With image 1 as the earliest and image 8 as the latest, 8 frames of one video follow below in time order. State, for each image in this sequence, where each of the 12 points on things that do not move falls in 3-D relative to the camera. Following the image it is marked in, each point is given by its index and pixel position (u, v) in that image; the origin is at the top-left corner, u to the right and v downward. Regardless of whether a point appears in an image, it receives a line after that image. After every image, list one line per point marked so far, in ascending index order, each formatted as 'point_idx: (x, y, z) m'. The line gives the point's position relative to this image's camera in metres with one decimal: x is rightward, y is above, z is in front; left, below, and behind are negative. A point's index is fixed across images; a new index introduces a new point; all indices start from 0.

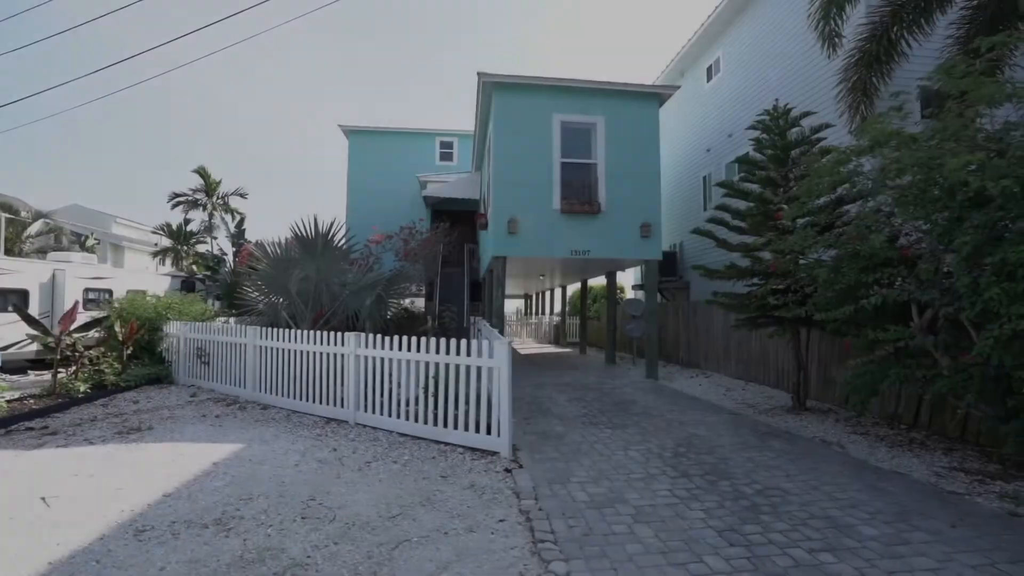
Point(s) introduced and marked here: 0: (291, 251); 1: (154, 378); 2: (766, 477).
0: (-3.4, +0.5, +10.8) m
1: (-5.2, -1.3, +10.4) m
2: (+2.0, -1.5, +5.7) m
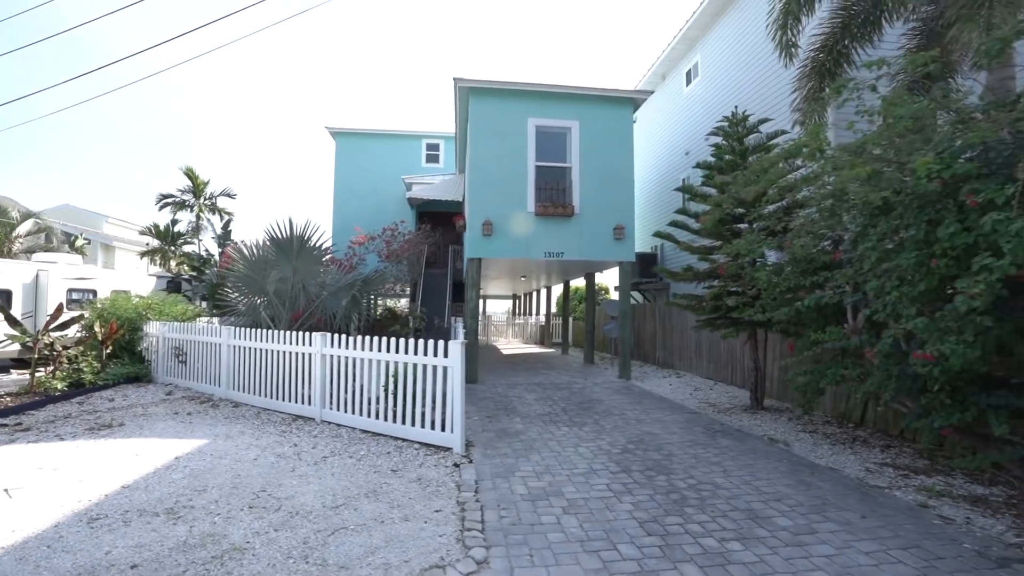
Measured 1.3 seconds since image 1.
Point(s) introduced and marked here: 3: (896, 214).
0: (-3.8, +0.5, +11.0) m
1: (-5.7, -1.3, +10.7) m
2: (+1.6, -1.5, +5.9) m
3: (+2.4, +0.5, +4.4) m
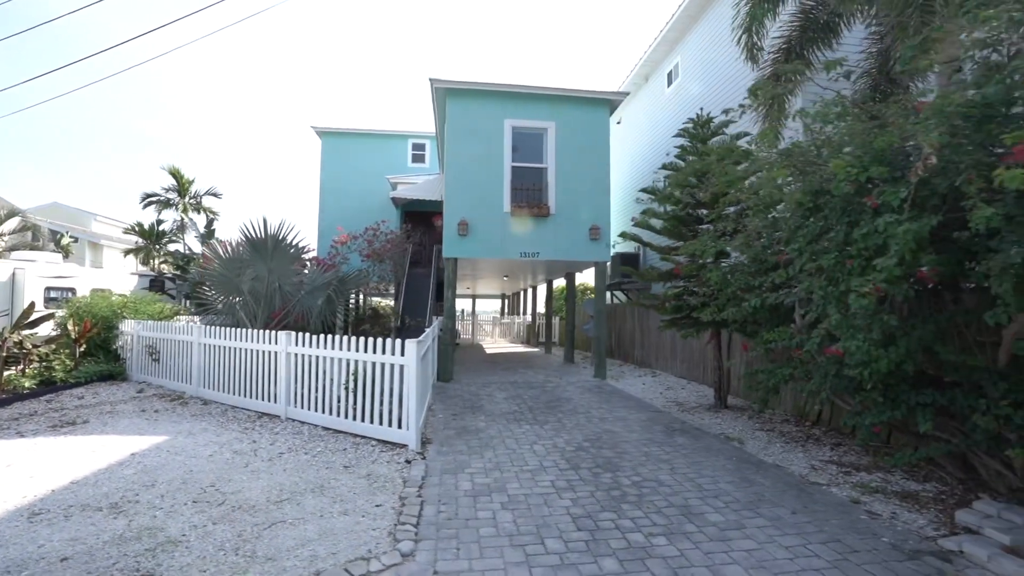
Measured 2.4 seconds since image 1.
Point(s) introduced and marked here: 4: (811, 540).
0: (-4.2, +0.5, +11.1) m
1: (-6.1, -1.3, +10.7) m
2: (+1.2, -1.5, +6.0) m
3: (+2.0, +0.5, +4.5) m
4: (+1.8, -1.5, +4.2) m
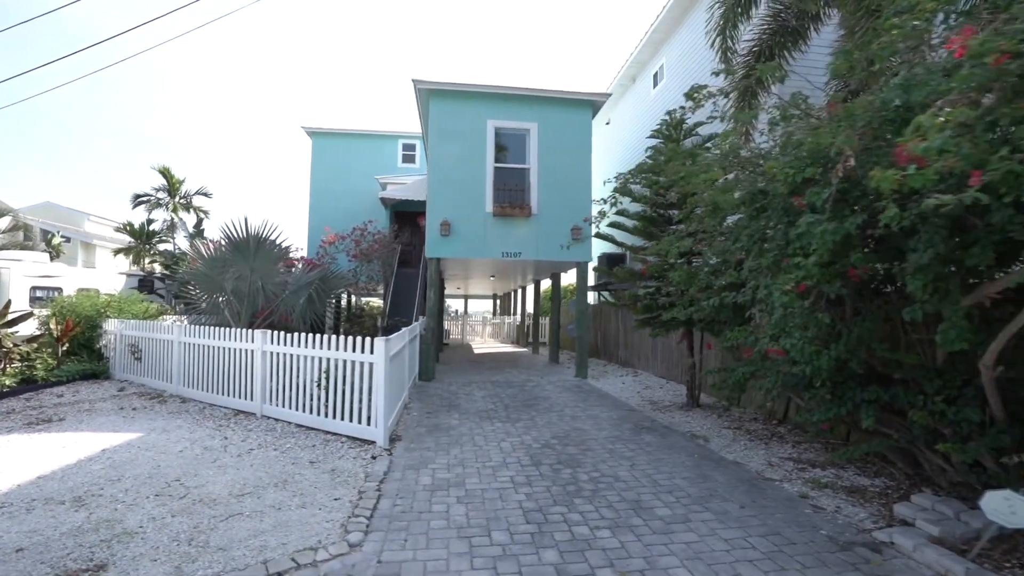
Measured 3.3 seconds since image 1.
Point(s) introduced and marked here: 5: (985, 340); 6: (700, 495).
0: (-4.5, +0.6, +11.2) m
1: (-6.4, -1.3, +10.8) m
2: (+0.9, -1.5, +6.1) m
3: (+1.6, +0.5, +4.7) m
4: (+1.5, -1.5, +4.3) m
5: (+2.6, -0.3, +3.9) m
6: (+1.4, -1.5, +5.2) m
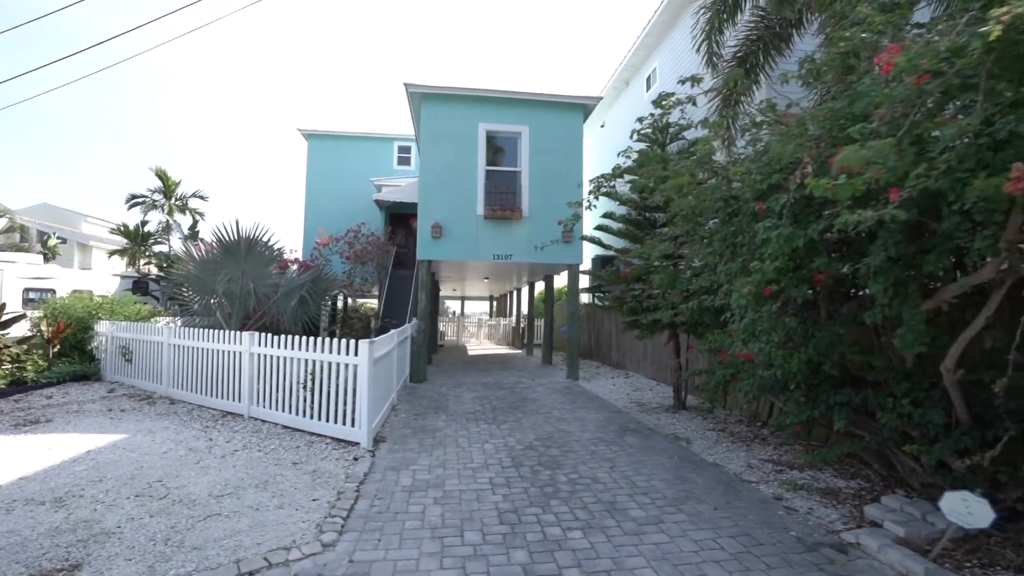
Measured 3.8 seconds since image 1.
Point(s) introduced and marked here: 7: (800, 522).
0: (-4.7, +0.5, +11.3) m
1: (-6.6, -1.3, +10.9) m
2: (+0.7, -1.6, +6.2) m
3: (+1.5, +0.4, +4.7) m
4: (+1.3, -1.5, +4.4) m
5: (+2.4, -0.3, +4.0) m
6: (+1.2, -1.5, +5.3) m
7: (+1.9, -1.5, +4.6) m
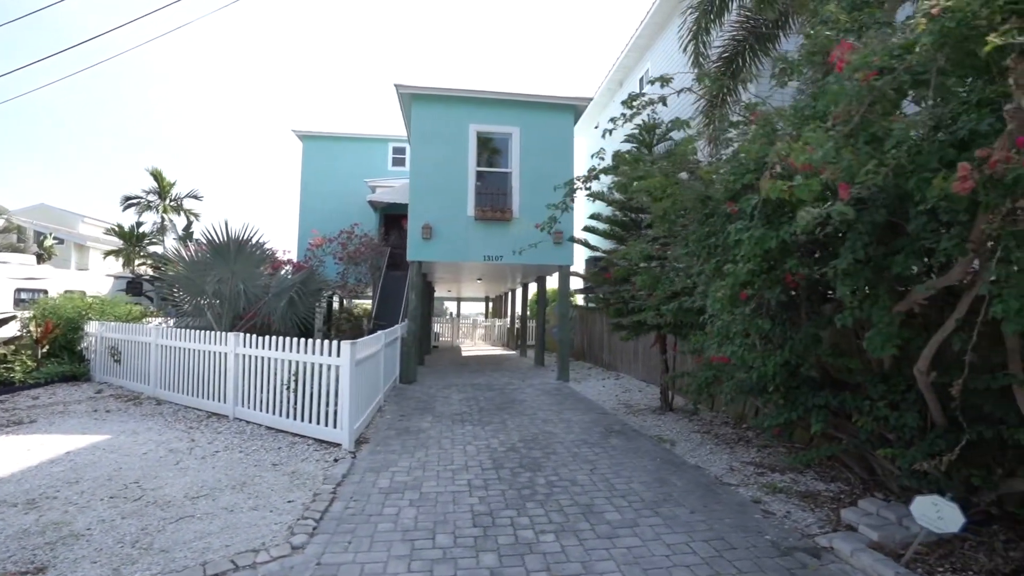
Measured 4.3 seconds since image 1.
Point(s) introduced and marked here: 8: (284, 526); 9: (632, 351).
0: (-4.9, +0.5, +11.3) m
1: (-6.8, -1.3, +10.9) m
2: (+0.5, -1.6, +6.2) m
3: (+1.3, +0.4, +4.7) m
4: (+1.1, -1.5, +4.4) m
5: (+2.3, -0.3, +4.0) m
6: (+1.0, -1.6, +5.2) m
7: (+1.7, -1.5, +4.6) m
8: (-1.4, -1.5, +4.5) m
9: (+2.3, -1.2, +13.3) m
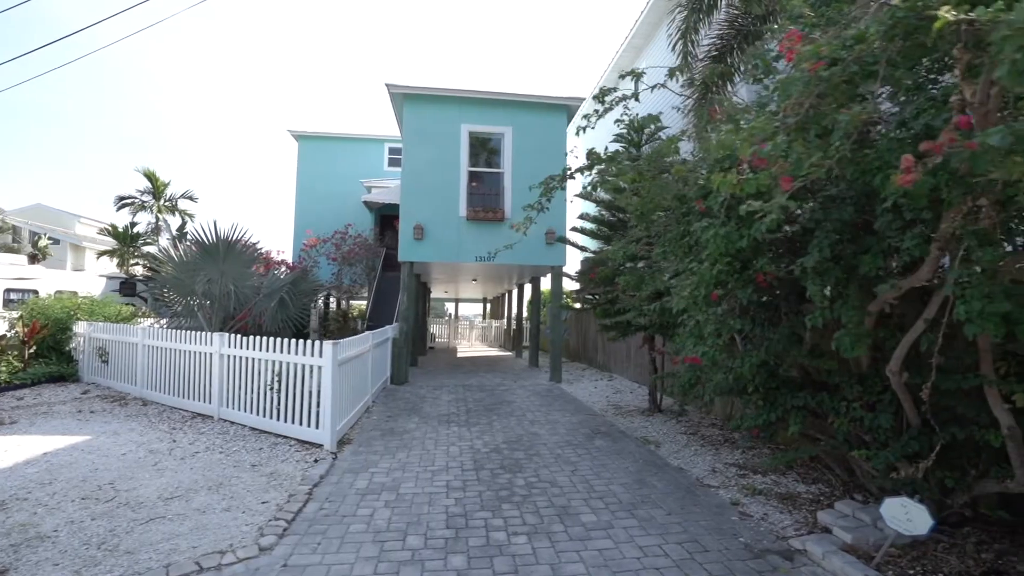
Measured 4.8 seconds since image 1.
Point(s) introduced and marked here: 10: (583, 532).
0: (-5.0, +0.5, +11.2) m
1: (-6.9, -1.3, +10.9) m
2: (+0.4, -1.6, +6.1) m
3: (+1.2, +0.4, +4.7) m
4: (+1.0, -1.5, +4.3) m
5: (+2.1, -0.3, +3.9) m
6: (+0.9, -1.6, +5.2) m
7: (+1.5, -1.5, +4.6) m
8: (-1.6, -1.5, +4.4) m
9: (+2.1, -1.2, +13.3) m
10: (+0.4, -1.5, +4.5) m
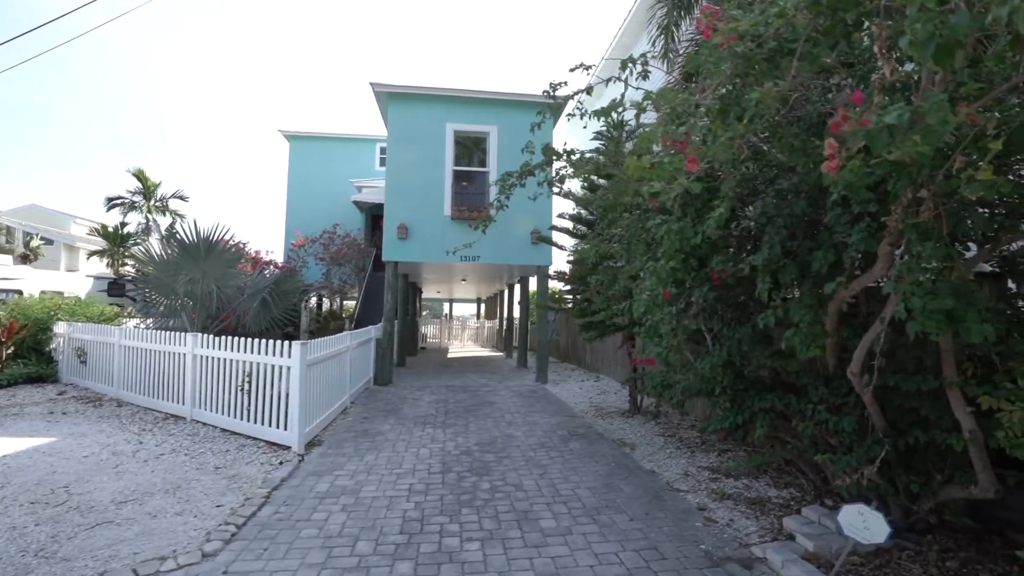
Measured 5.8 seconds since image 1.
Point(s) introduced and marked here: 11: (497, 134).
0: (-5.3, +0.5, +11.1) m
1: (-7.2, -1.3, +10.7) m
2: (+0.1, -1.6, +6.0) m
3: (+0.9, +0.4, +4.5) m
4: (+0.7, -1.5, +4.2) m
5: (+1.8, -0.3, +3.8) m
6: (+0.6, -1.5, +5.1) m
7: (+1.3, -1.5, +4.4) m
8: (-1.9, -1.5, +4.3) m
9: (+1.9, -1.2, +13.1) m
10: (+0.2, -1.5, +4.3) m
11: (-0.3, +2.8, +12.9) m
